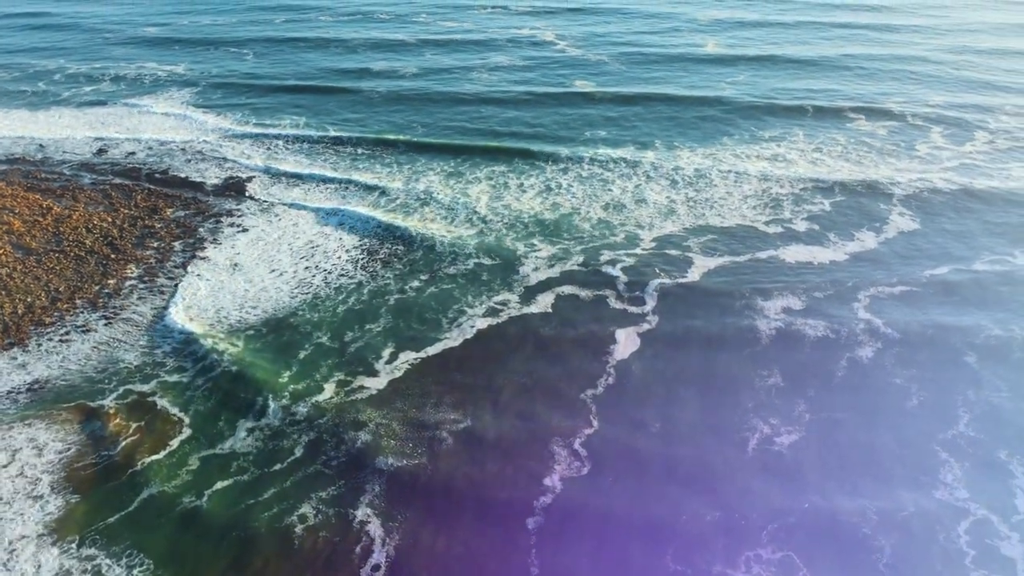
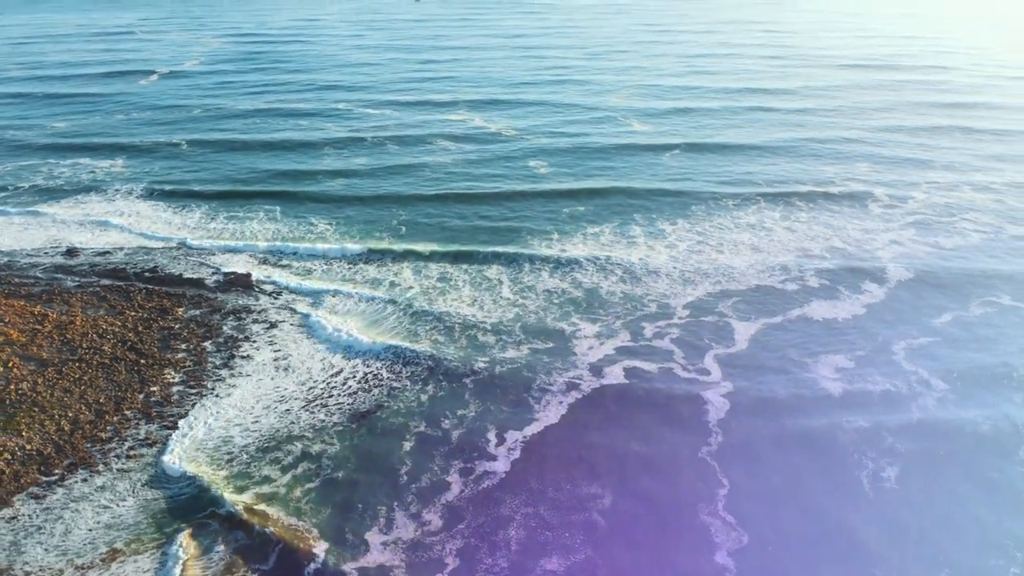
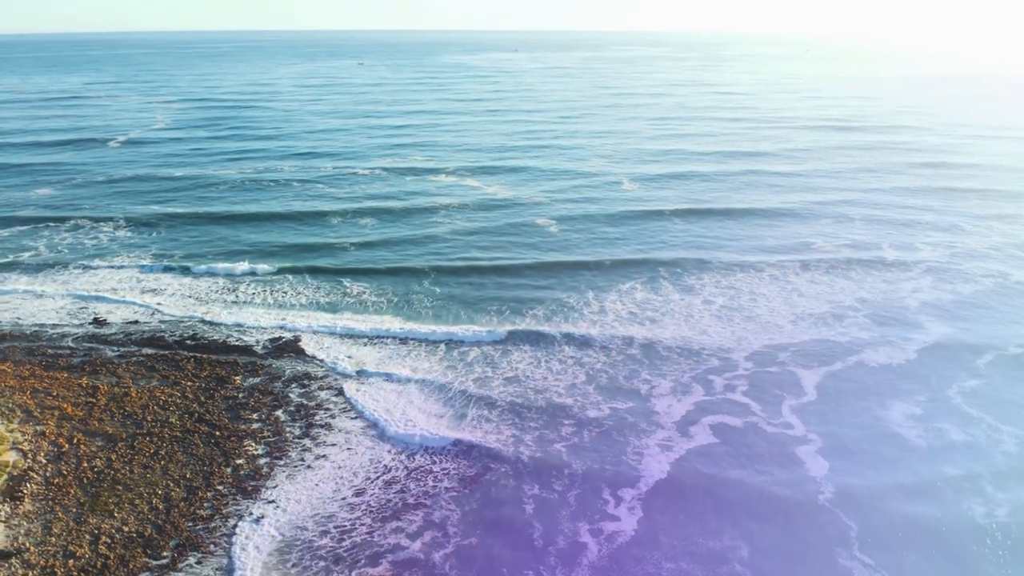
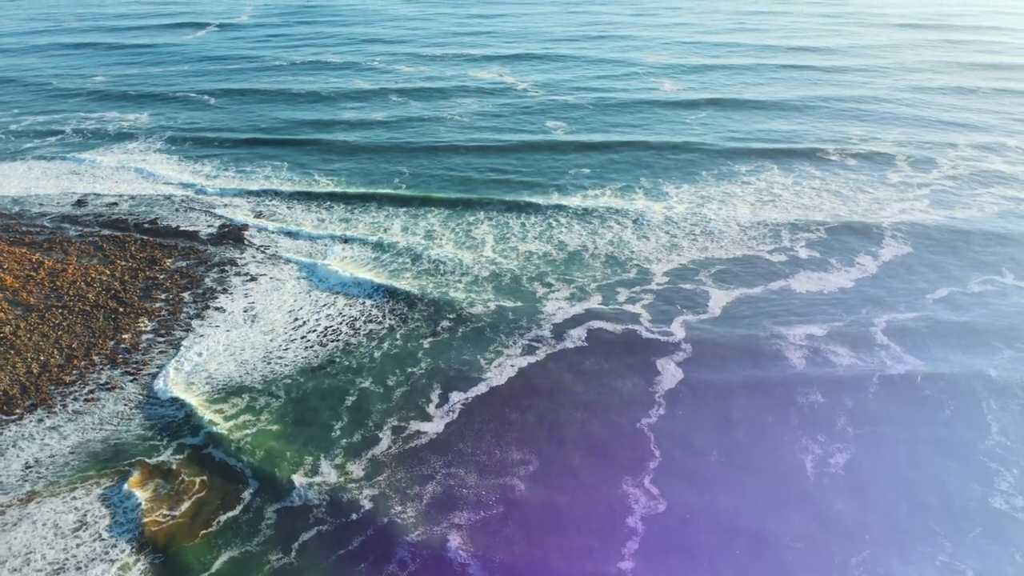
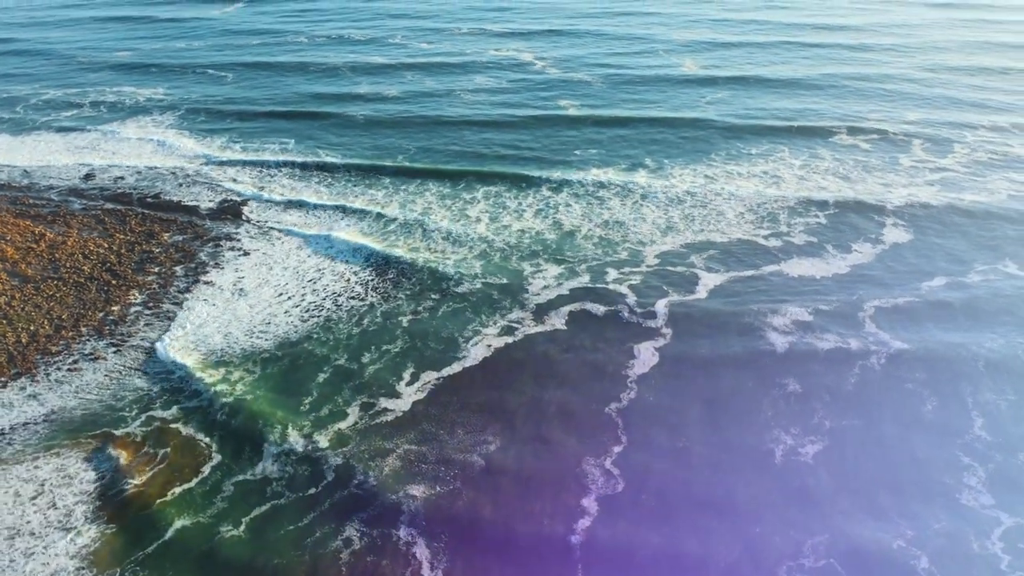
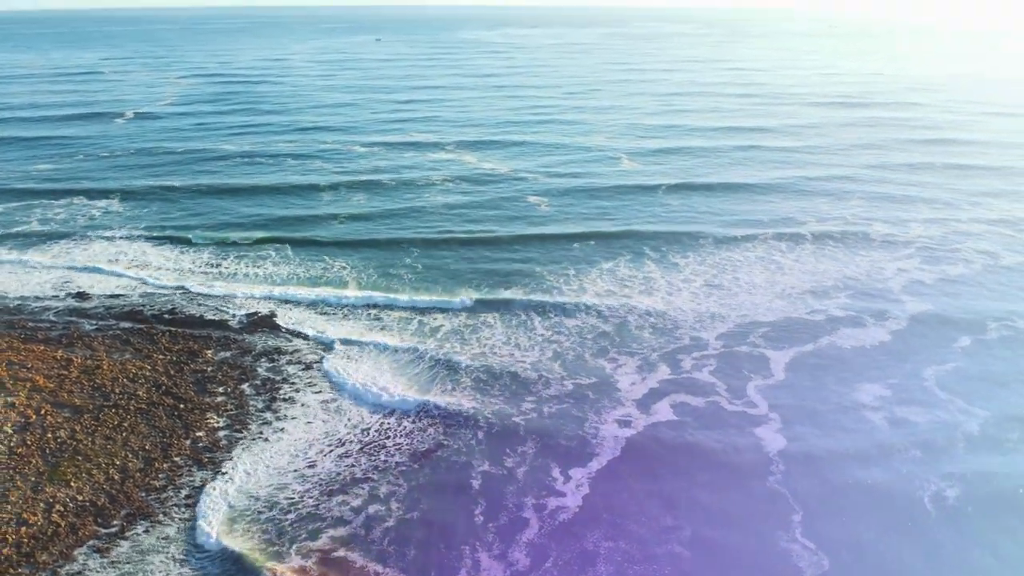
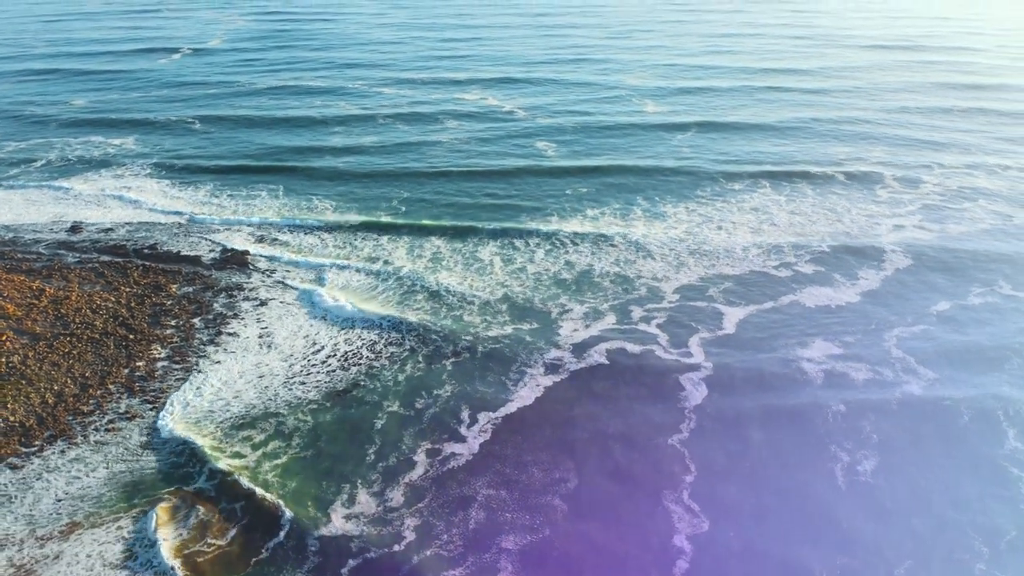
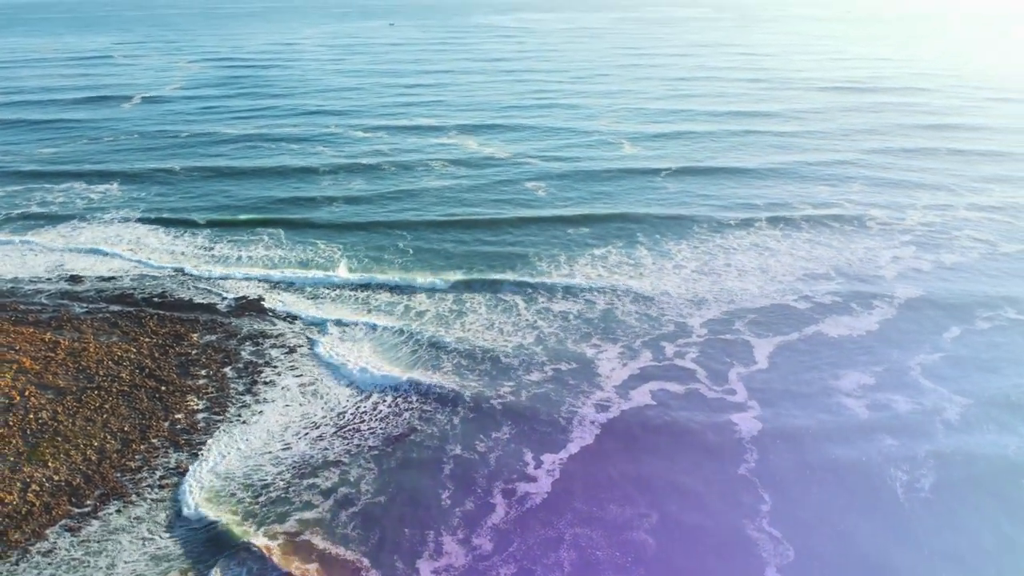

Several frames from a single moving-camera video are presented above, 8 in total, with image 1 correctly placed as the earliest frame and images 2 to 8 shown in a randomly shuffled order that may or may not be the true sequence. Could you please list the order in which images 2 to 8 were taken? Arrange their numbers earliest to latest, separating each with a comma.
5, 4, 7, 2, 8, 6, 3
